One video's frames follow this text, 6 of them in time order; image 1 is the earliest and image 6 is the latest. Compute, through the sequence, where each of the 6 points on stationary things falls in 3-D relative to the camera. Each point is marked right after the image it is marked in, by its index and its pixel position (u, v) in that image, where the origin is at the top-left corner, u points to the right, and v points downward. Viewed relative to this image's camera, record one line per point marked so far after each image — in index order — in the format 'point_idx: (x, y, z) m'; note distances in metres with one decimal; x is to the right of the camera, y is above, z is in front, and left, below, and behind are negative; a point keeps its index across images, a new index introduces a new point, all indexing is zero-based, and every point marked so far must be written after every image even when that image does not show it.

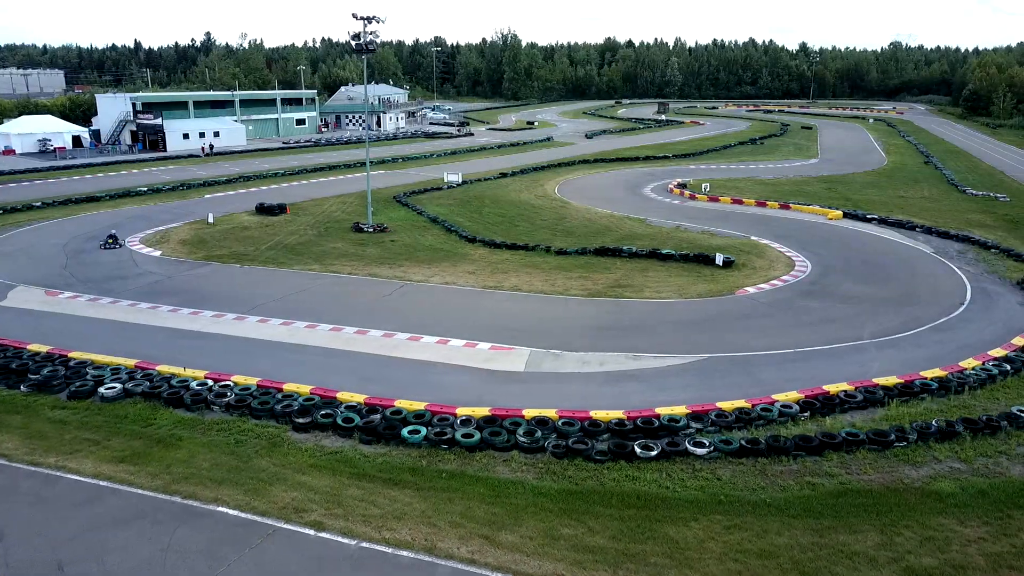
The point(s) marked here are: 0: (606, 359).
0: (+1.6, -1.2, +14.3) m
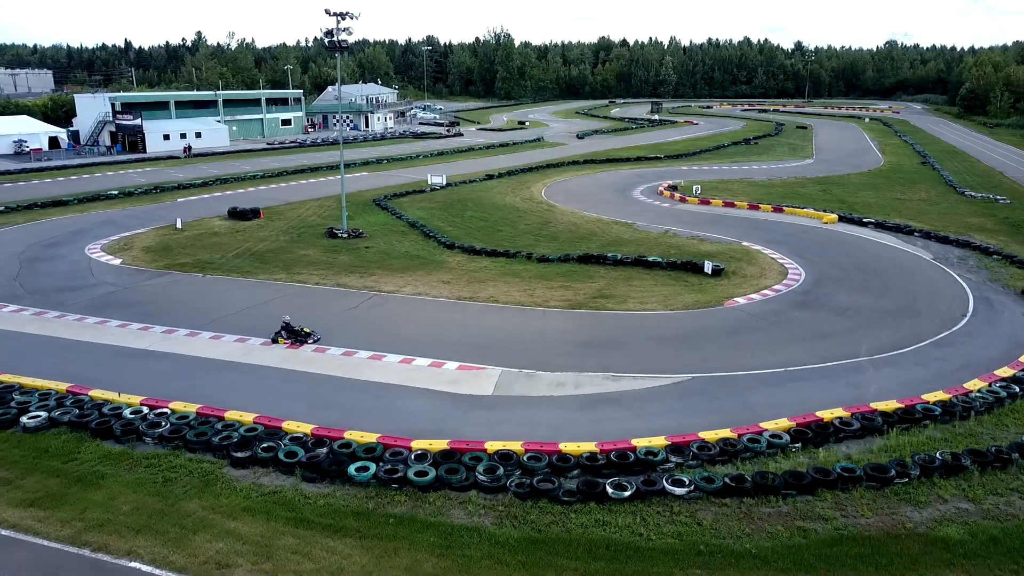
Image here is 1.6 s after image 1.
0: (+1.1, -1.5, +13.2) m
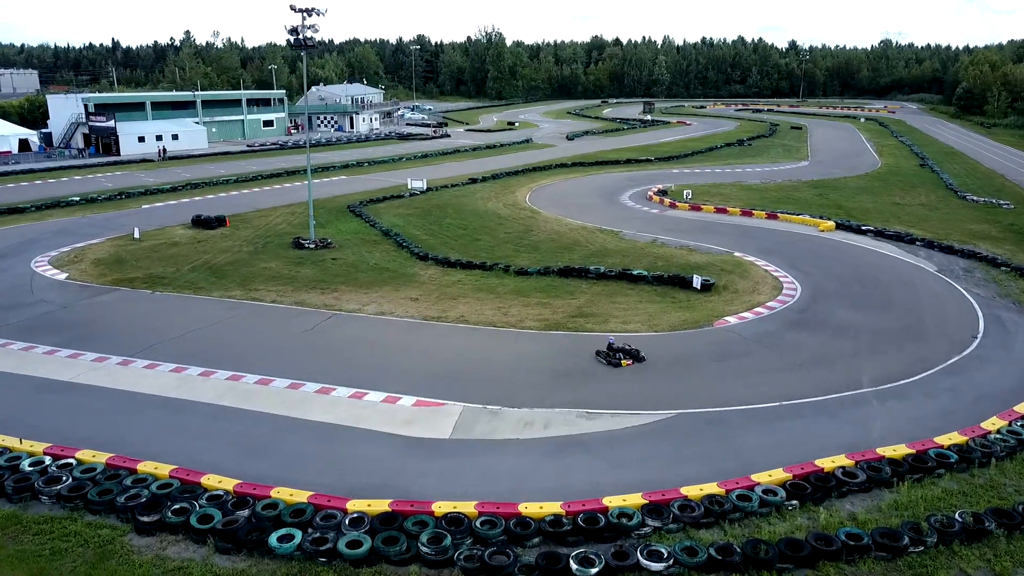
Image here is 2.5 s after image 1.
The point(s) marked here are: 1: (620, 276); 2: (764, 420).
0: (+0.6, -1.9, +11.7) m
1: (+2.6, +0.3, +19.7) m
2: (+3.6, -1.9, +11.8) m
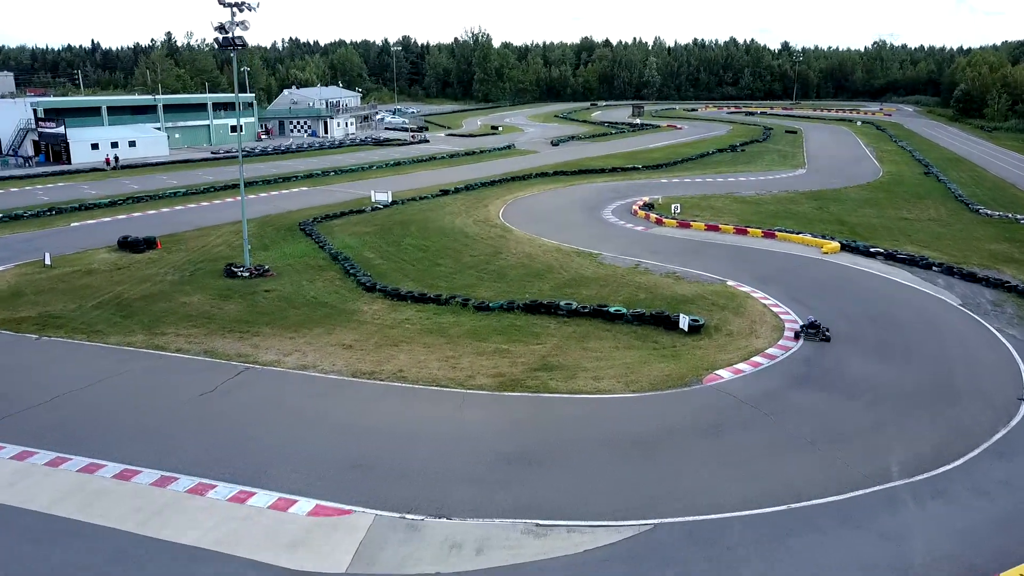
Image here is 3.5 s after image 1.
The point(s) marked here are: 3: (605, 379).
0: (-0.2, -2.7, +8.9) m
1: (+1.7, -0.5, +16.9) m
2: (+2.8, -2.7, +9.0) m
3: (+1.6, -1.5, +13.7) m
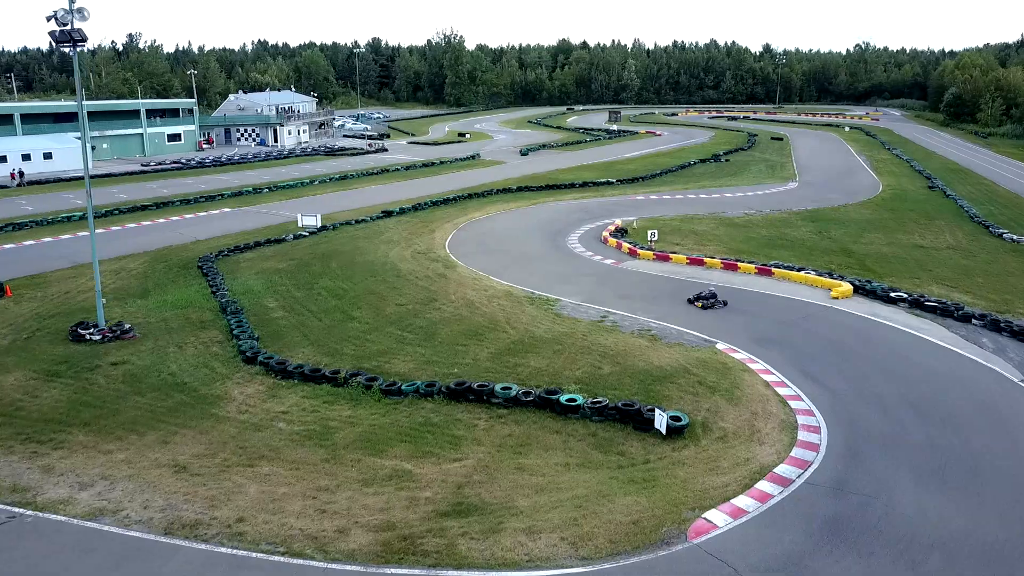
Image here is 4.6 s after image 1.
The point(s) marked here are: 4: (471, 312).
0: (-1.3, -3.9, +4.4) m
1: (+0.4, -1.8, +12.4) m
2: (+1.7, -3.9, +4.6) m
3: (+0.4, -2.7, +9.3) m
4: (-0.9, -0.6, +17.5) m
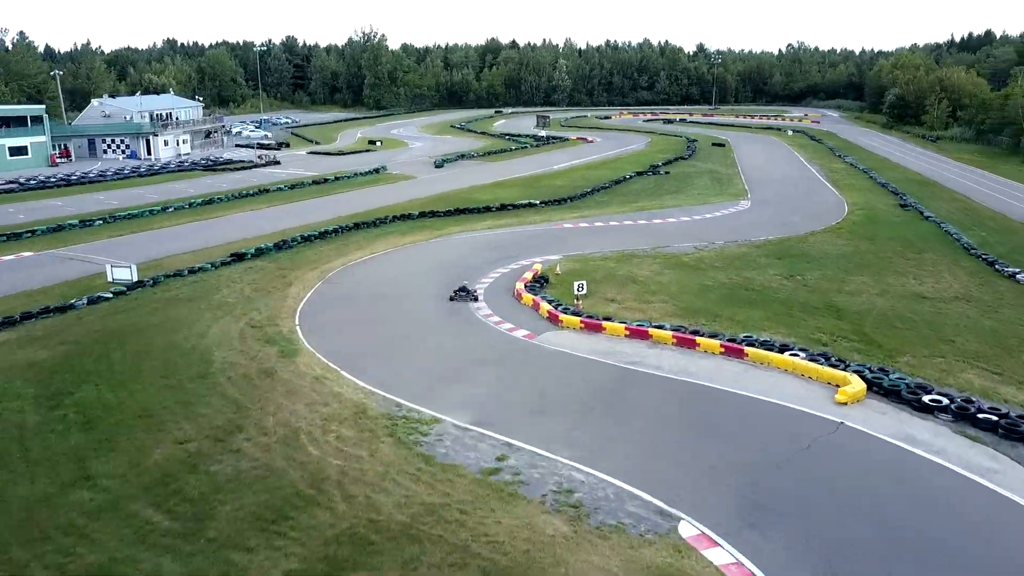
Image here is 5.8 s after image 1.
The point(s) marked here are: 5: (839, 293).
0: (-2.4, -5.6, -2.2) m
1: (-1.3, -3.5, +5.9) m
2: (+0.6, -5.6, -1.8) m
3: (-1.1, -4.4, +2.8) m
4: (-3.0, -2.3, +10.9) m
5: (+7.8, -0.1, +19.6) m
